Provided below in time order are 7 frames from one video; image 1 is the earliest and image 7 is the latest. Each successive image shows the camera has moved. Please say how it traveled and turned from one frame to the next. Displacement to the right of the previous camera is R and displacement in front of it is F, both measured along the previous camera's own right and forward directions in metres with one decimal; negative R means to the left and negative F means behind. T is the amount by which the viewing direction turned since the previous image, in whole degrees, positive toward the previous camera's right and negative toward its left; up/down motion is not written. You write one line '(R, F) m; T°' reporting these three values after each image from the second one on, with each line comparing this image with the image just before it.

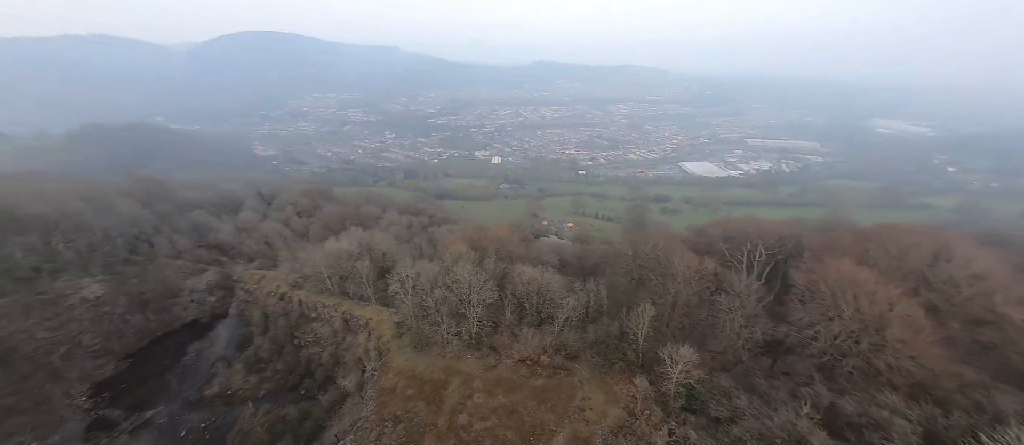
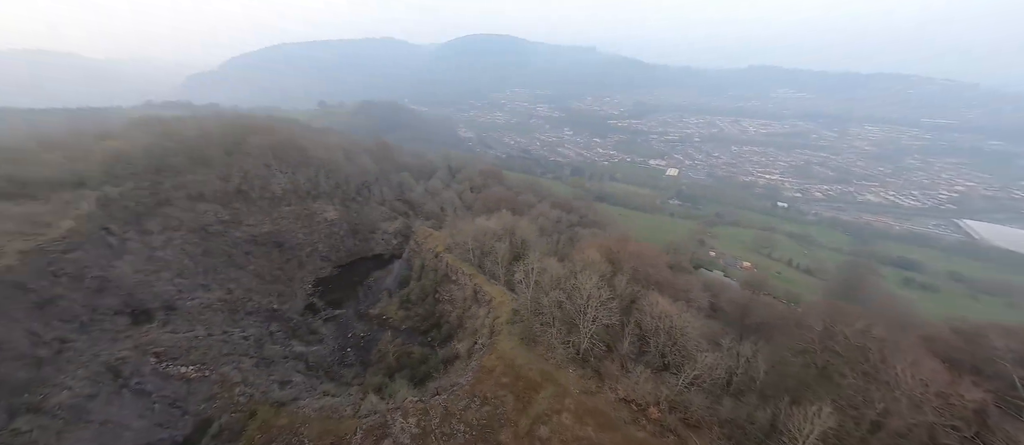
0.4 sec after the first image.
(+1.5, +1.5) m; -27°
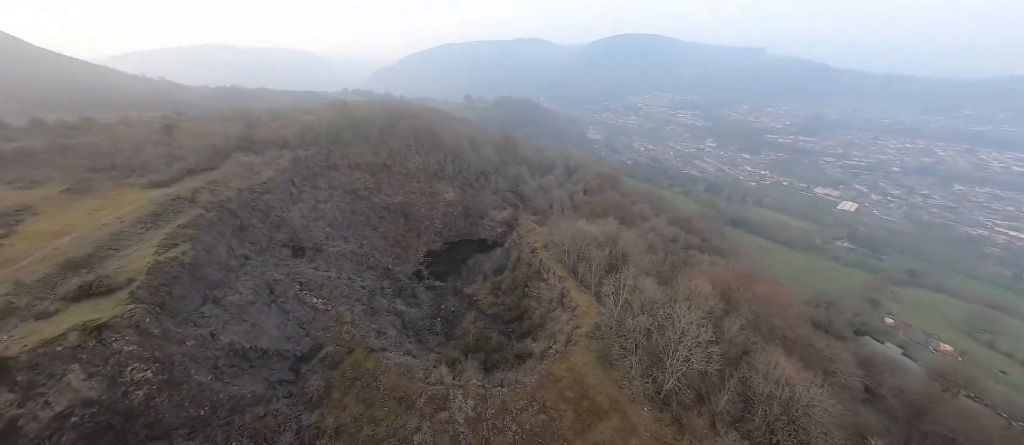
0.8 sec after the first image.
(+1.3, +0.9) m; -19°
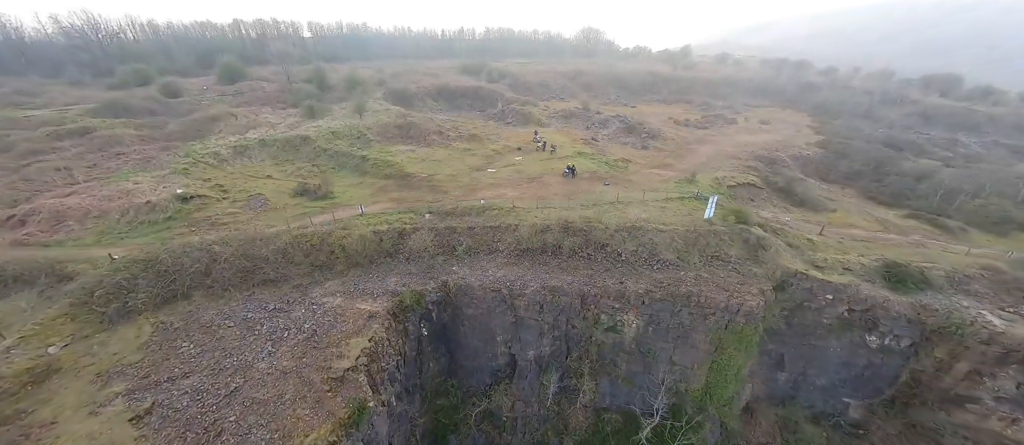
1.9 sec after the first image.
(-3.8, +4.5) m; -17°
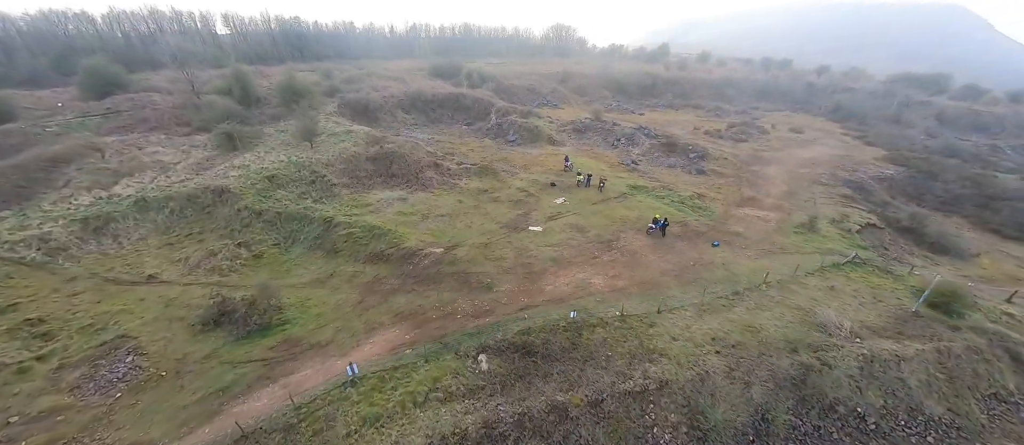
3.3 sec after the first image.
(-5.9, +10.9) m; +8°
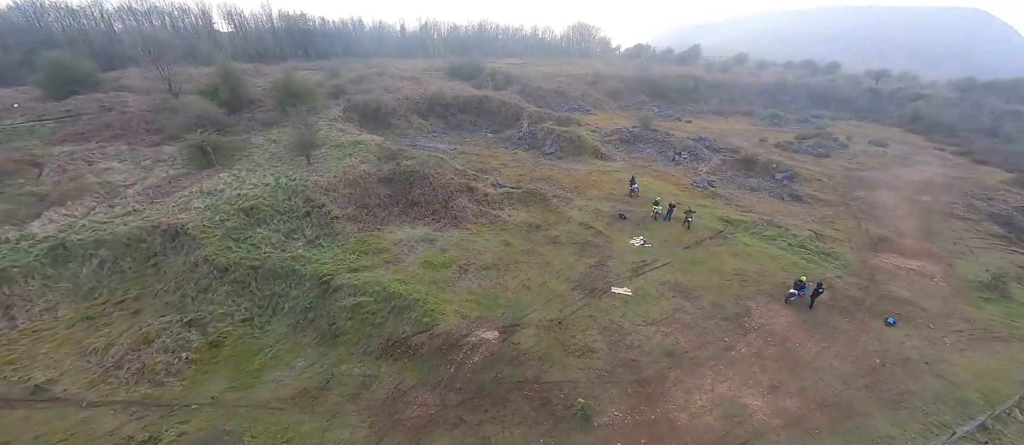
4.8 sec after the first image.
(-2.9, +5.9) m; -1°
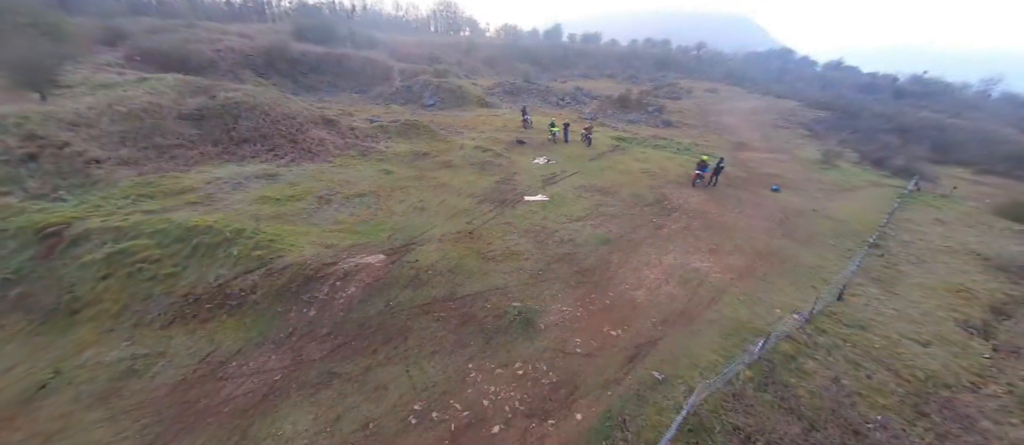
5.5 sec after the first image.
(+0.1, +0.4) m; +1°
